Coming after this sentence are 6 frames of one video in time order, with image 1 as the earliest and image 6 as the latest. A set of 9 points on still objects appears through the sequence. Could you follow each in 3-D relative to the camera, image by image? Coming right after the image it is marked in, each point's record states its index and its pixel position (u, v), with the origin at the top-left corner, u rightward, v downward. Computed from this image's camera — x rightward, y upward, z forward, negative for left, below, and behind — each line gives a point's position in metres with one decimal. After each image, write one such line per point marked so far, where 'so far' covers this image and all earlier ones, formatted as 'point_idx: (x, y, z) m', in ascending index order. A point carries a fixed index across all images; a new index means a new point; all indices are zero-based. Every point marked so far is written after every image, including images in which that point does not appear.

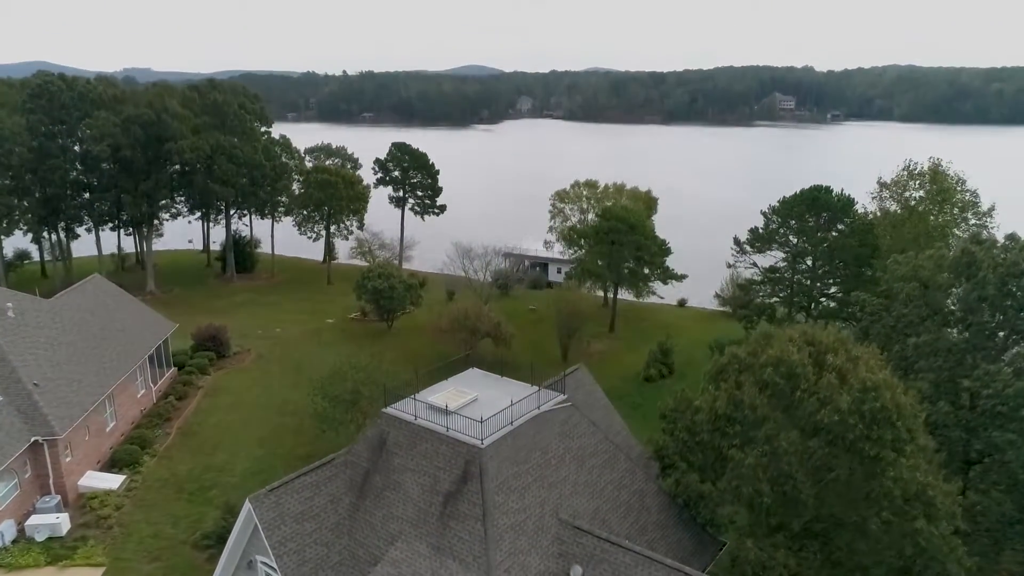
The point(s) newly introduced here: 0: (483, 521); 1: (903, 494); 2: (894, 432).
0: (-0.8, -6.3, +18.3) m
1: (+11.2, -5.9, +19.4) m
2: (+11.0, -4.1, +19.3) m
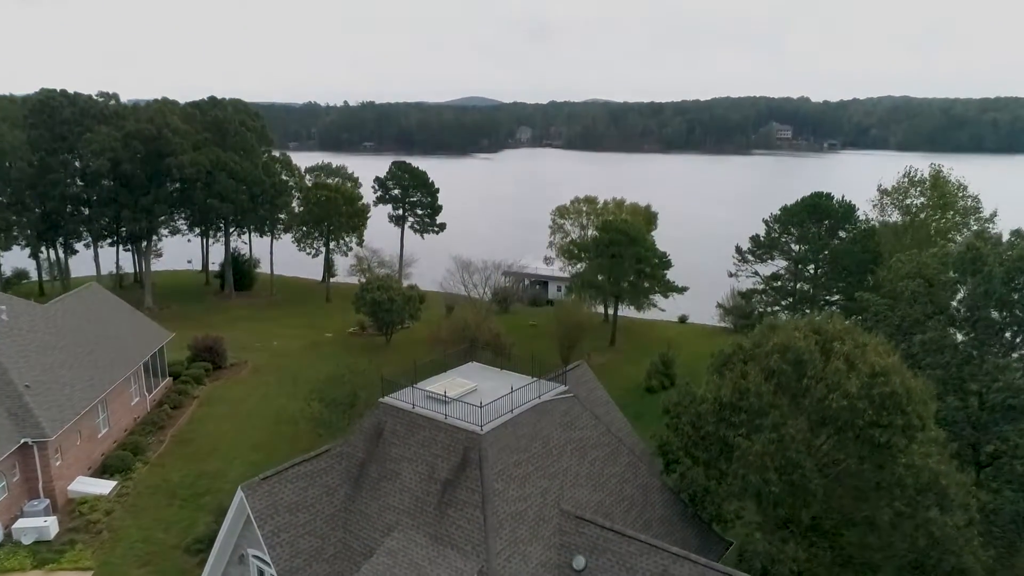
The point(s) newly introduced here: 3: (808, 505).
0: (-0.8, -5.8, +17.7) m
1: (+11.2, -5.4, +18.8) m
2: (+11.0, -3.6, +18.8) m
3: (+8.6, -6.3, +19.7) m
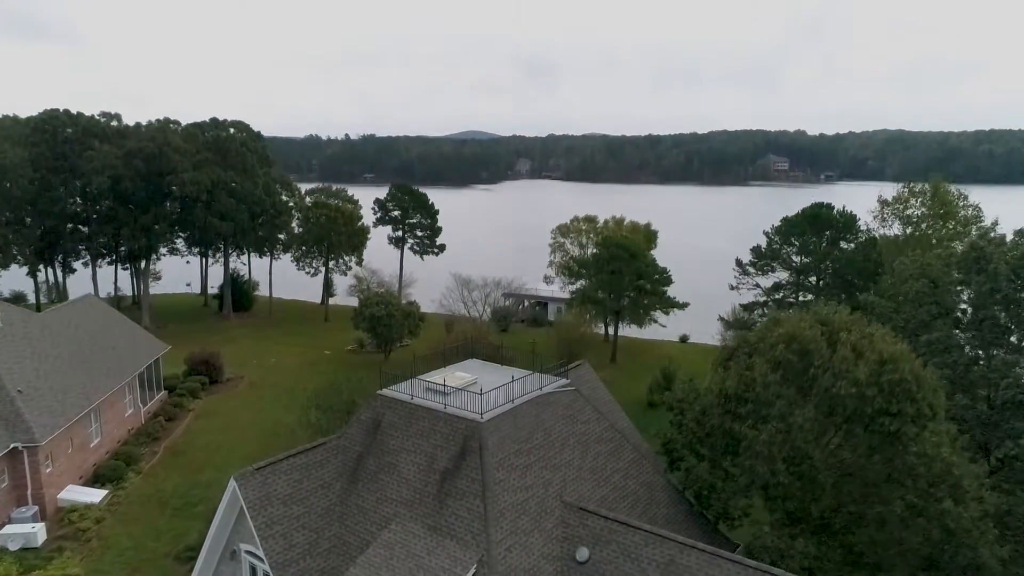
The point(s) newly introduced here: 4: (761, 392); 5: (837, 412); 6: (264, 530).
0: (-0.8, -5.3, +17.2) m
1: (+11.2, -5.0, +18.3) m
2: (+11.0, -3.2, +18.4) m
3: (+8.6, -6.0, +19.2) m
4: (+7.4, -3.0, +20.0) m
5: (+9.2, -3.5, +19.2) m
6: (-6.5, -6.3, +17.7) m
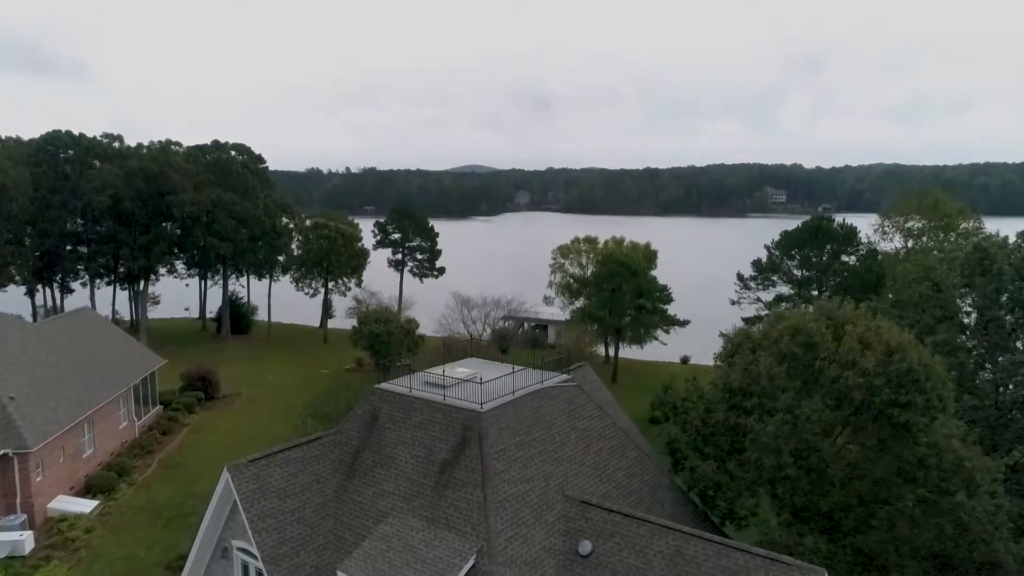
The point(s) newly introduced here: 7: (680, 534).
0: (-0.7, -4.9, +16.7) m
1: (+11.3, -4.7, +17.8) m
2: (+11.0, -2.9, +18.0) m
3: (+8.7, -5.7, +18.7) m
4: (+7.4, -2.8, +19.6) m
5: (+9.2, -3.2, +18.8) m
6: (-6.5, -6.0, +17.2) m
7: (+4.0, -5.9, +16.2) m
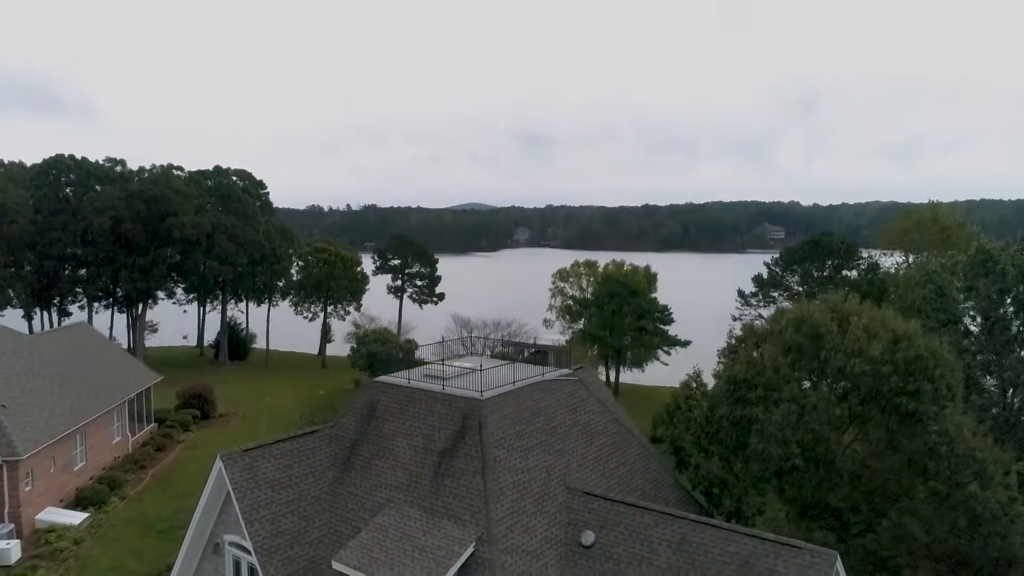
0: (-0.7, -4.5, +16.2) m
1: (+11.3, -4.3, +17.4) m
2: (+11.0, -2.5, +17.7) m
3: (+8.7, -5.3, +18.2) m
4: (+7.4, -2.5, +19.3) m
5: (+9.2, -2.9, +18.4) m
6: (-6.5, -5.6, +16.6) m
7: (+4.1, -5.4, +15.7) m
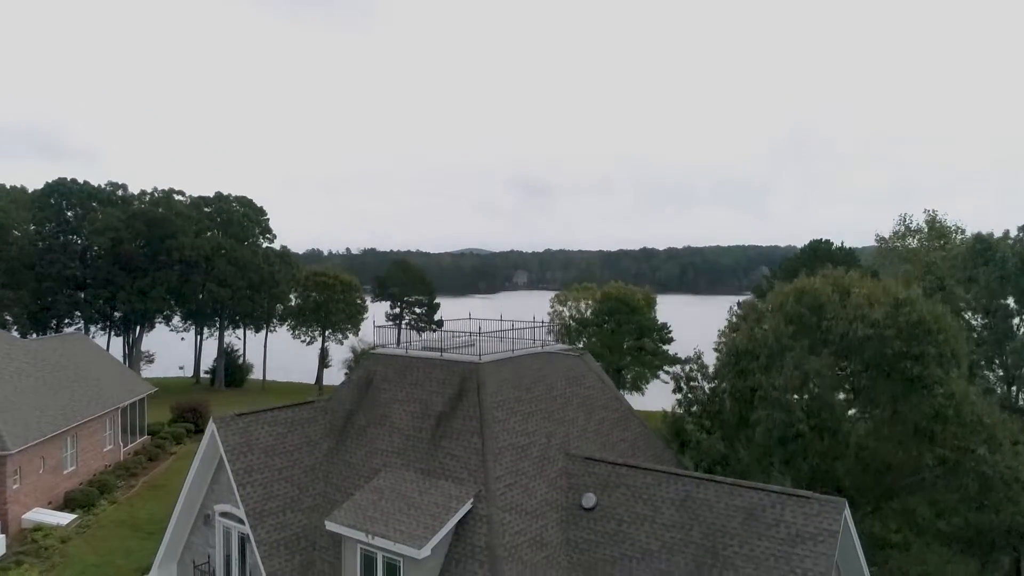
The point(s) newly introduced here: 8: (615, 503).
0: (-0.7, -3.4, +15.9) m
1: (+11.2, -3.3, +17.1) m
2: (+11.0, -1.6, +17.5) m
3: (+8.7, -4.4, +17.8) m
4: (+7.4, -1.6, +19.1) m
5: (+9.2, -2.0, +18.2) m
6: (-6.5, -4.5, +16.2) m
7: (+4.0, -4.4, +15.3) m
8: (+2.4, -4.9, +15.6) m
